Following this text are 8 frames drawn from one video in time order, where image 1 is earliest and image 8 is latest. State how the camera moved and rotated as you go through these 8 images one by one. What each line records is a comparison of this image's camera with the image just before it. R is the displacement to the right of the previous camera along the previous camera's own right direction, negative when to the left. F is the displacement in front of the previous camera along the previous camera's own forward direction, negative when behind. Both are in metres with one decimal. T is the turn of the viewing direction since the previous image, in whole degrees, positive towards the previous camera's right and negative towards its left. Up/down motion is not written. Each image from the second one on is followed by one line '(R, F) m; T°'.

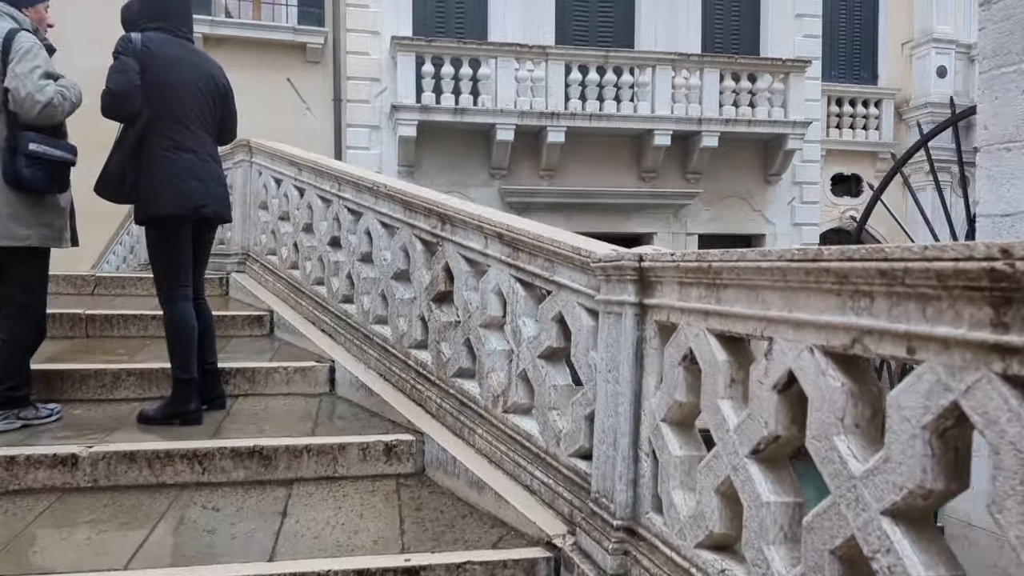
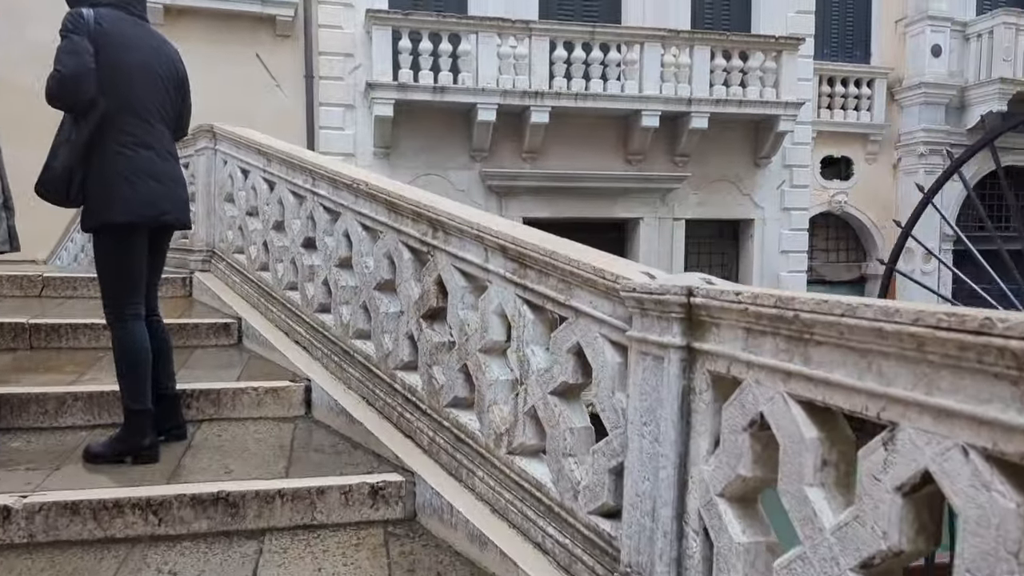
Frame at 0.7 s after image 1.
(-0.1, +0.3) m; +2°
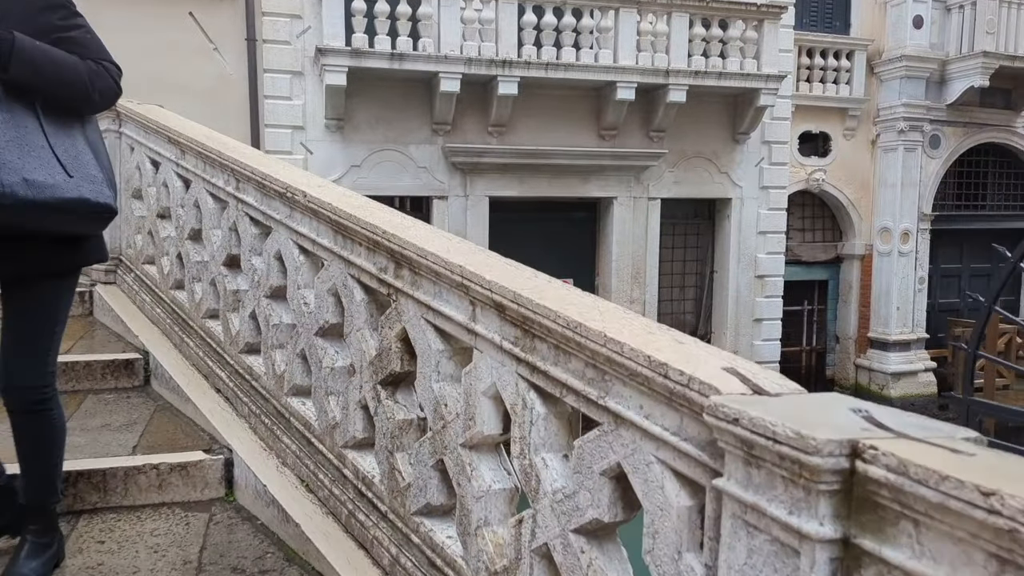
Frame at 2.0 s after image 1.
(-0.1, +0.6) m; +3°
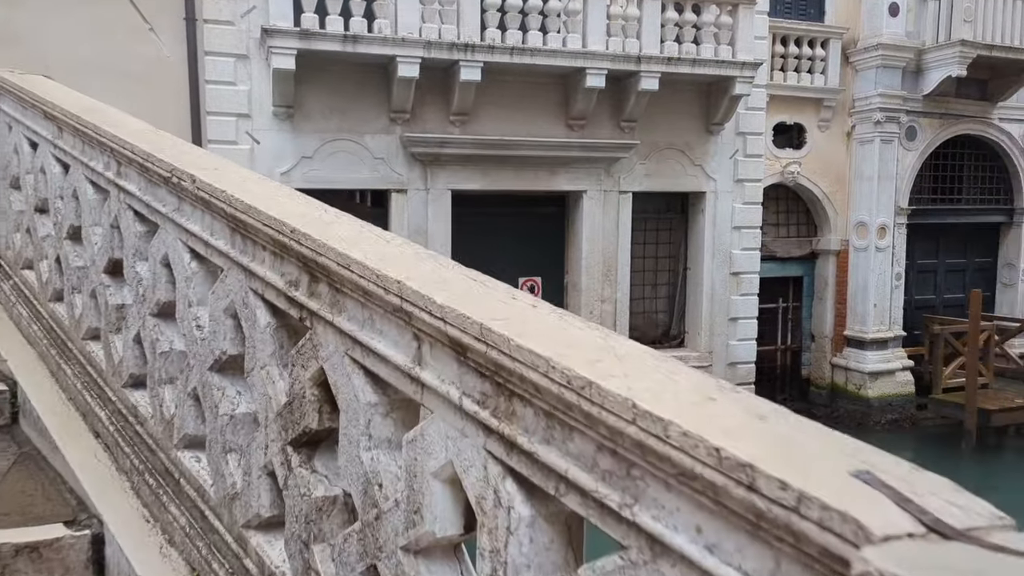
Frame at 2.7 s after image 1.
(0.0, +0.5) m; +3°
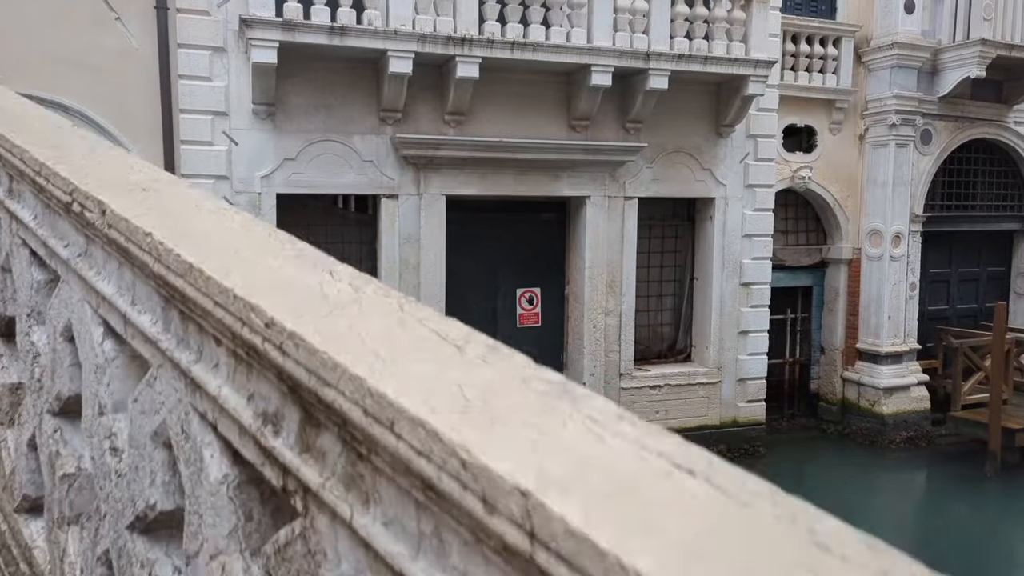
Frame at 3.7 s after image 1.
(-0.2, +0.6) m; +1°
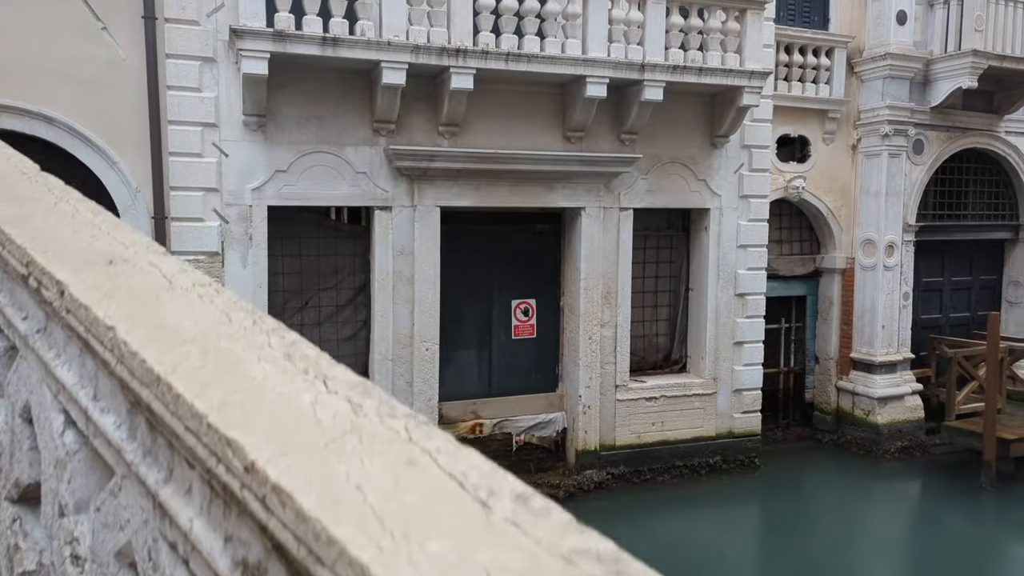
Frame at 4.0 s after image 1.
(-0.1, +0.1) m; +1°
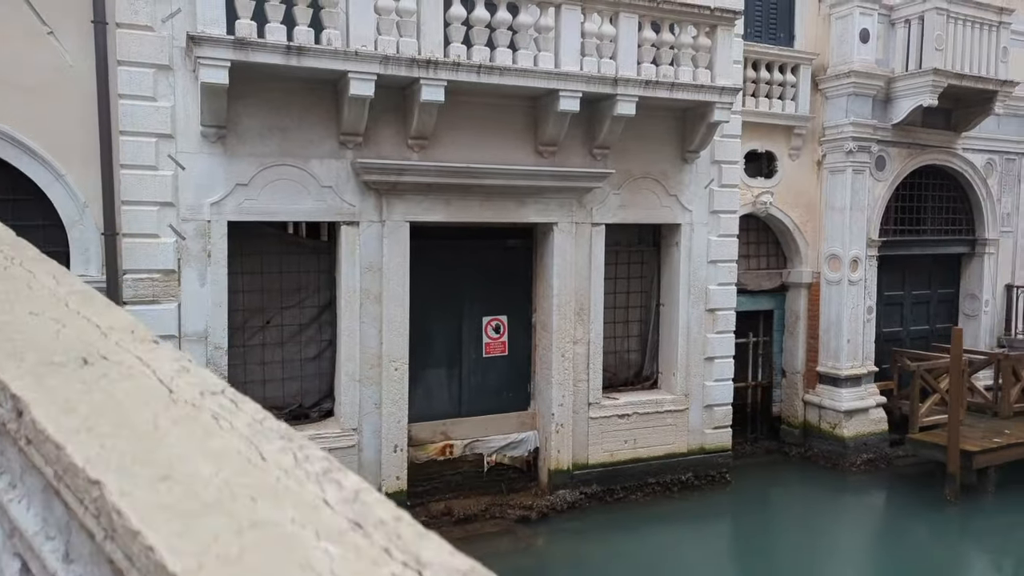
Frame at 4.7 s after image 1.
(-0.2, +0.2) m; +4°
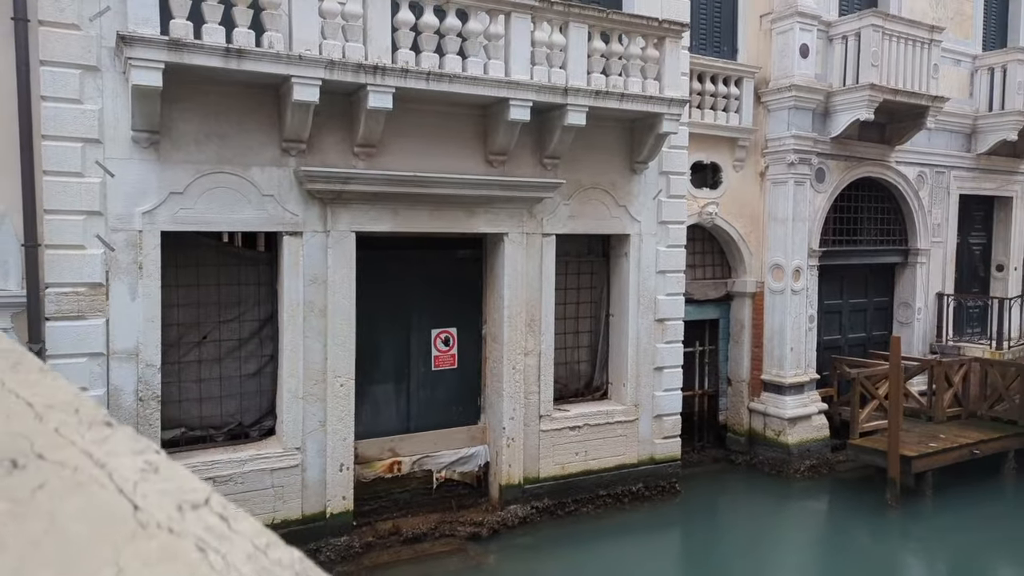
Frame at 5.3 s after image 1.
(-0.1, +0.1) m; +5°
